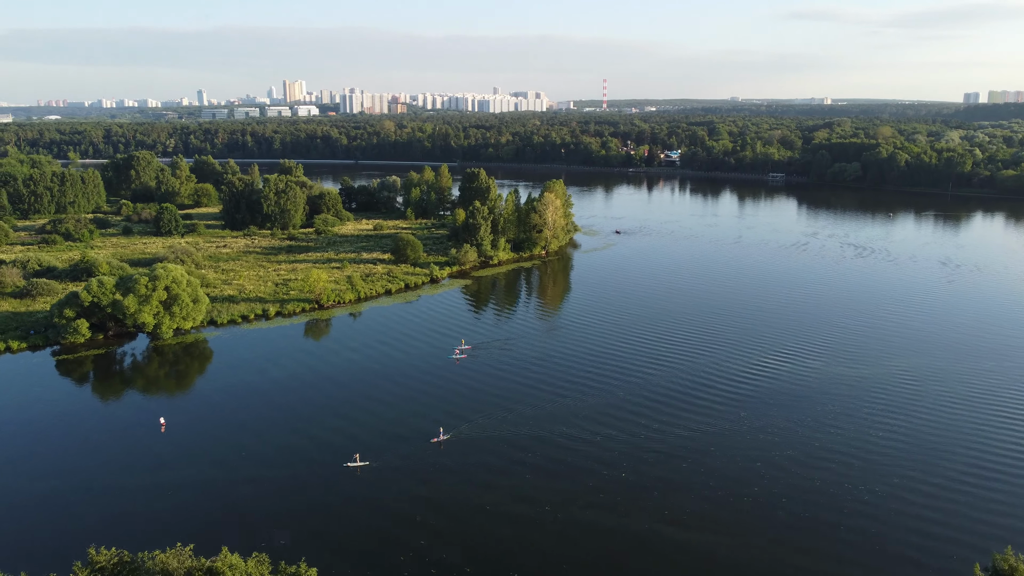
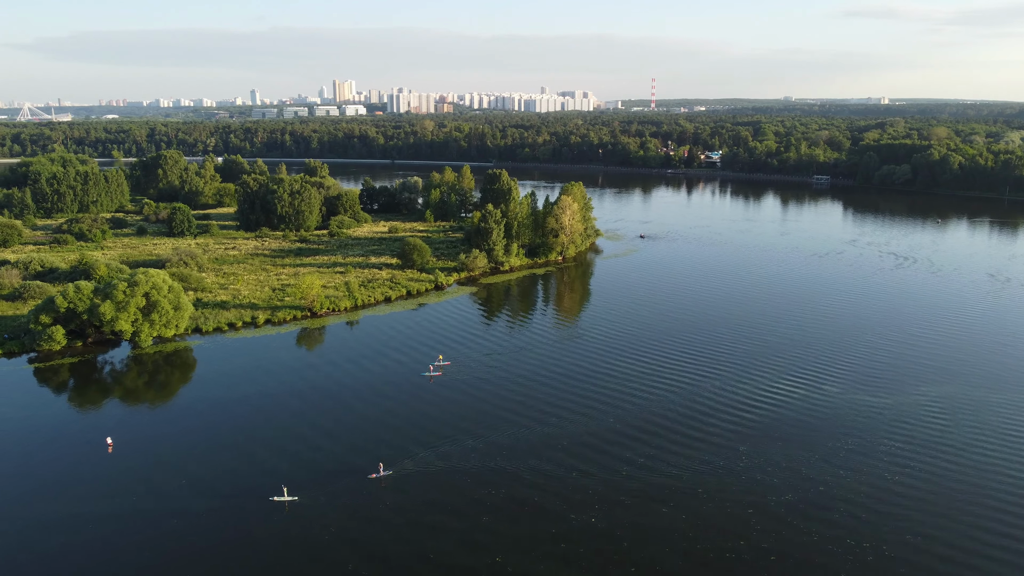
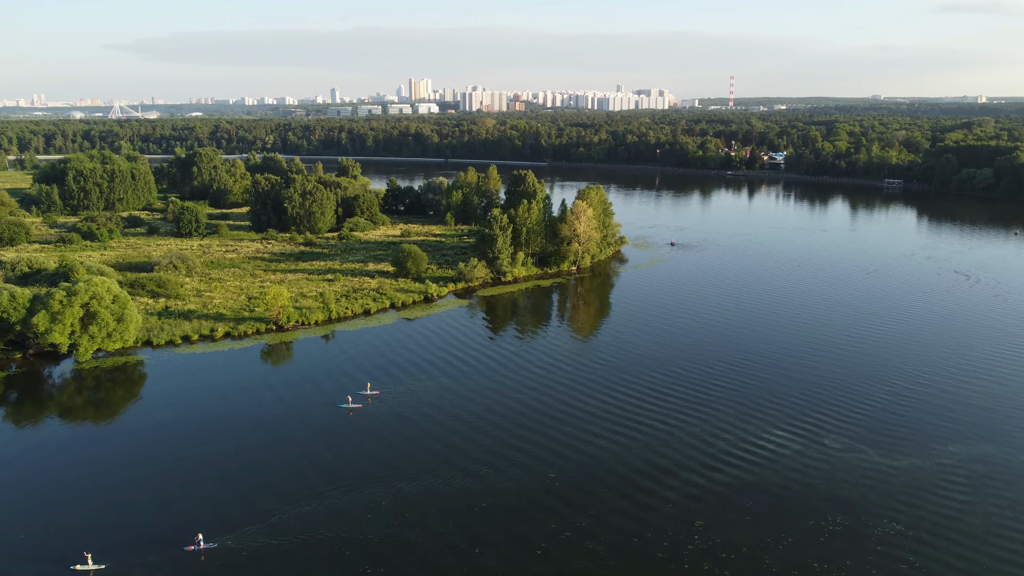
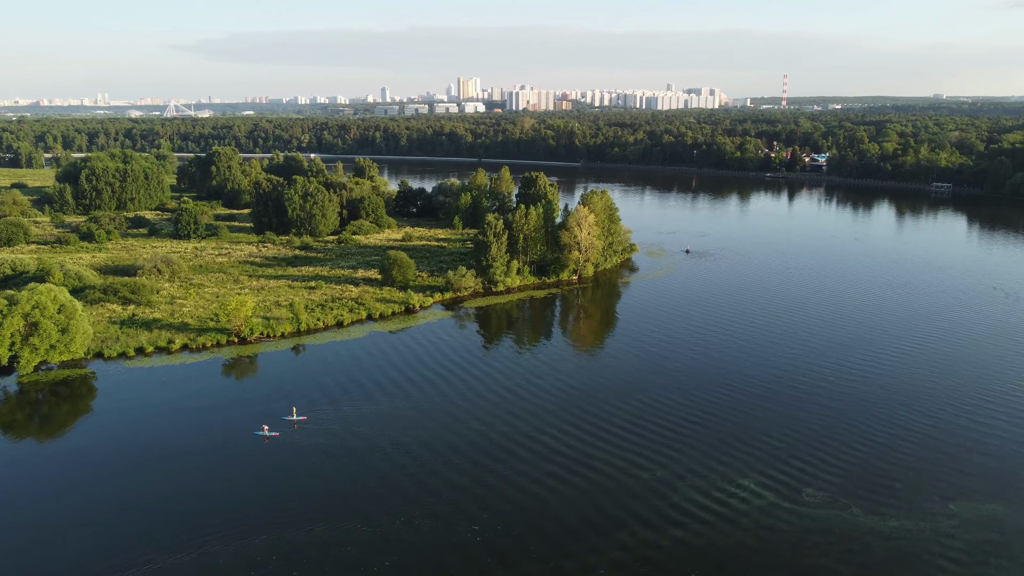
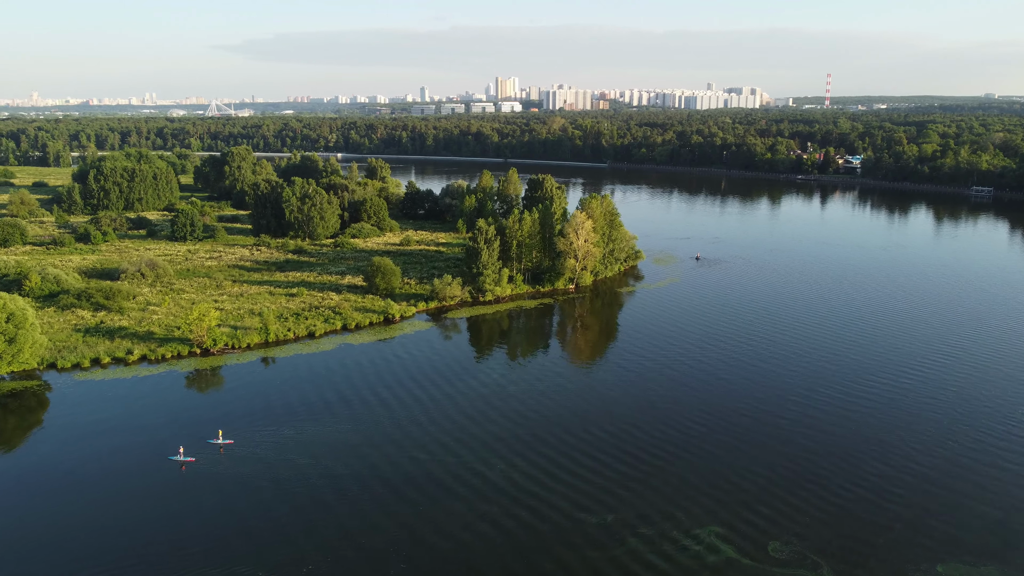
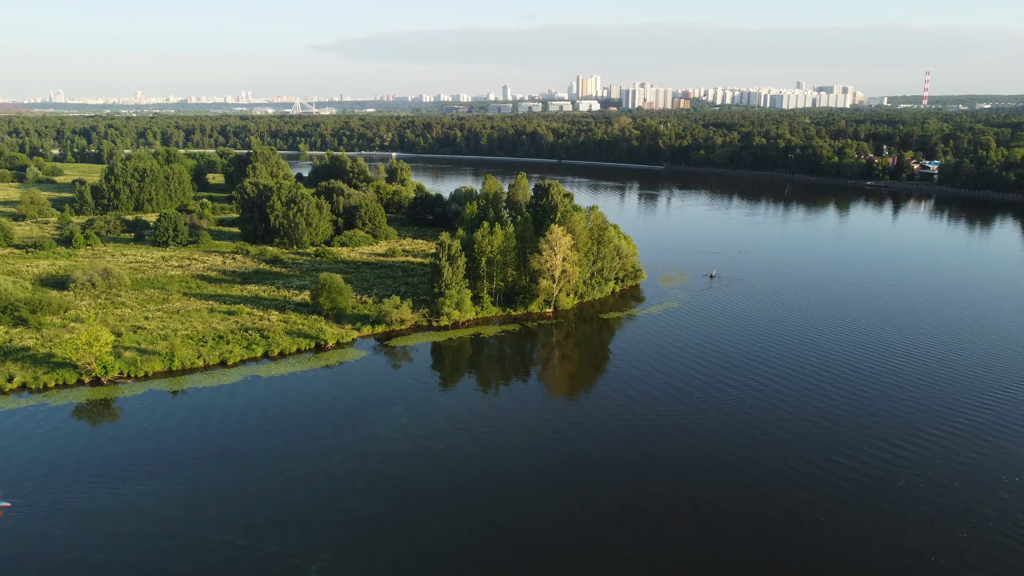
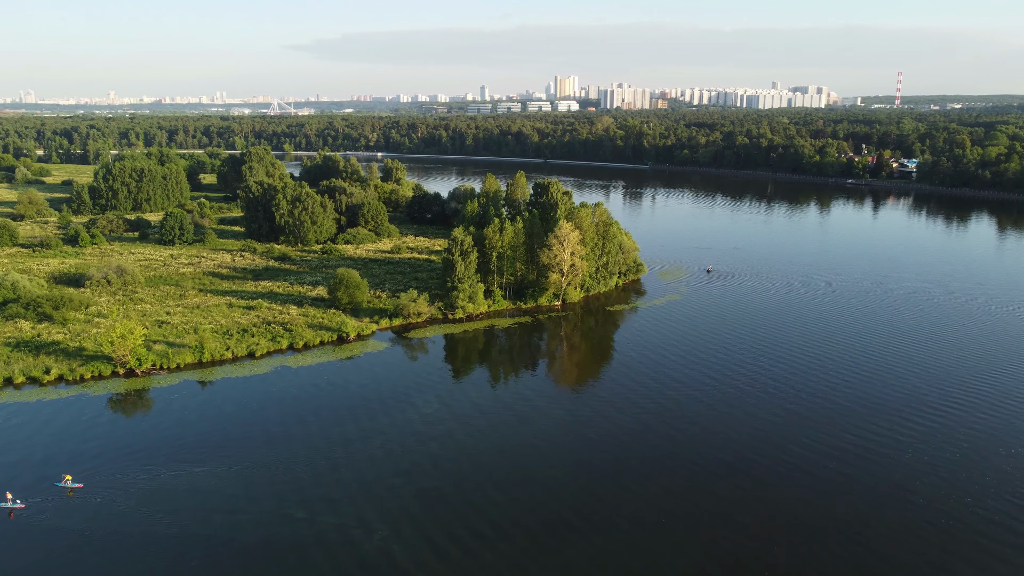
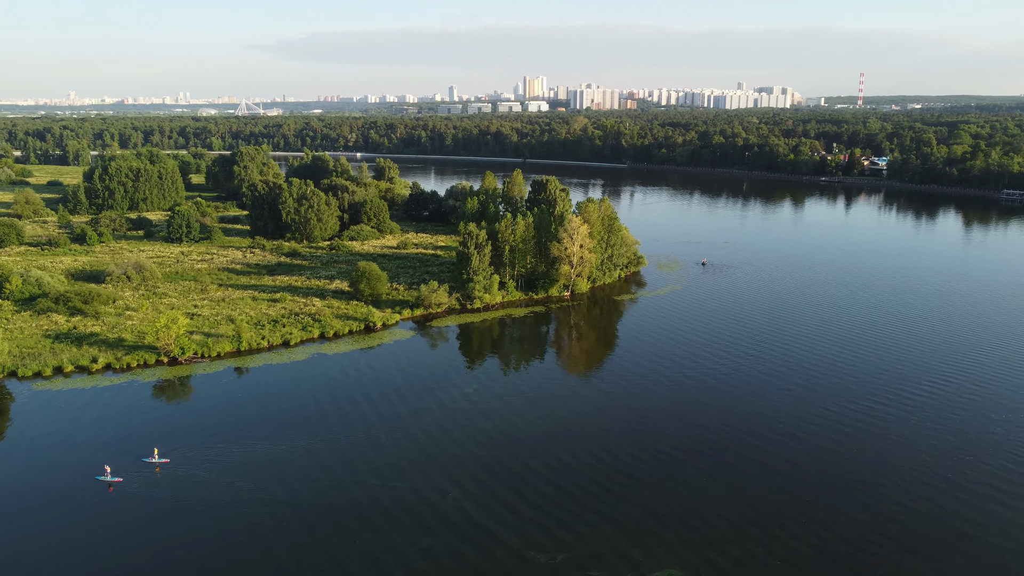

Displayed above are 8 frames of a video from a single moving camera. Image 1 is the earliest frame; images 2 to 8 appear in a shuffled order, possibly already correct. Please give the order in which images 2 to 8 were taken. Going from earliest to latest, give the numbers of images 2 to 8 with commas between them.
2, 3, 4, 5, 8, 7, 6
